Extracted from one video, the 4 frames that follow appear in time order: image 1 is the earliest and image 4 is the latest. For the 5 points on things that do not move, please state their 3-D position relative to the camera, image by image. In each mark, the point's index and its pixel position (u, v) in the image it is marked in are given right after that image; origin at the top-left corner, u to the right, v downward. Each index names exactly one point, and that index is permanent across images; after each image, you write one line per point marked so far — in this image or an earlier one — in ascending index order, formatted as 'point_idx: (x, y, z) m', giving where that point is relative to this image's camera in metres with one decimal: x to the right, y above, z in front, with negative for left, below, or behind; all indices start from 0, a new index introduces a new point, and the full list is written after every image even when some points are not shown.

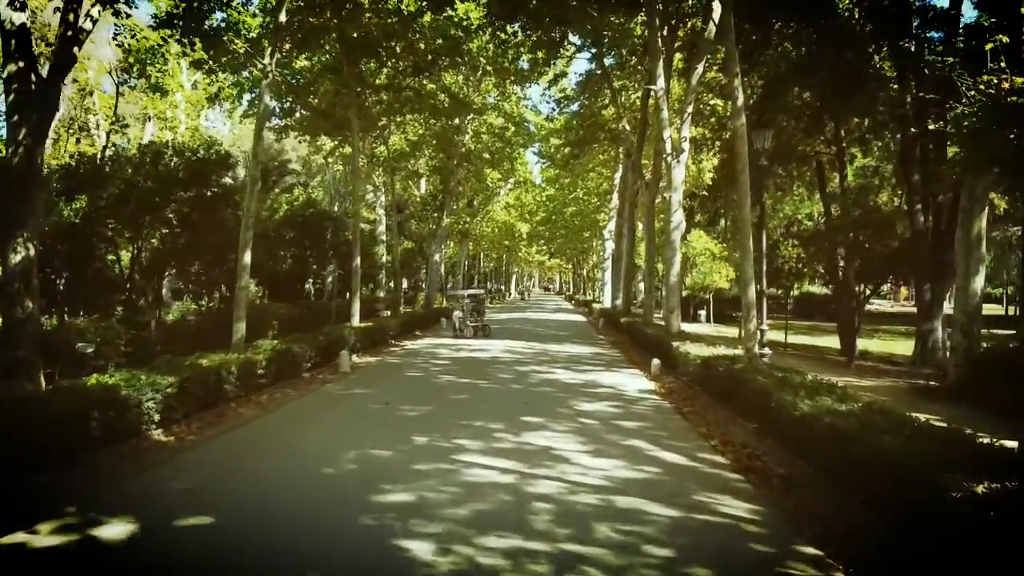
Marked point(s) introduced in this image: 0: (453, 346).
0: (-1.2, -1.2, +14.7) m
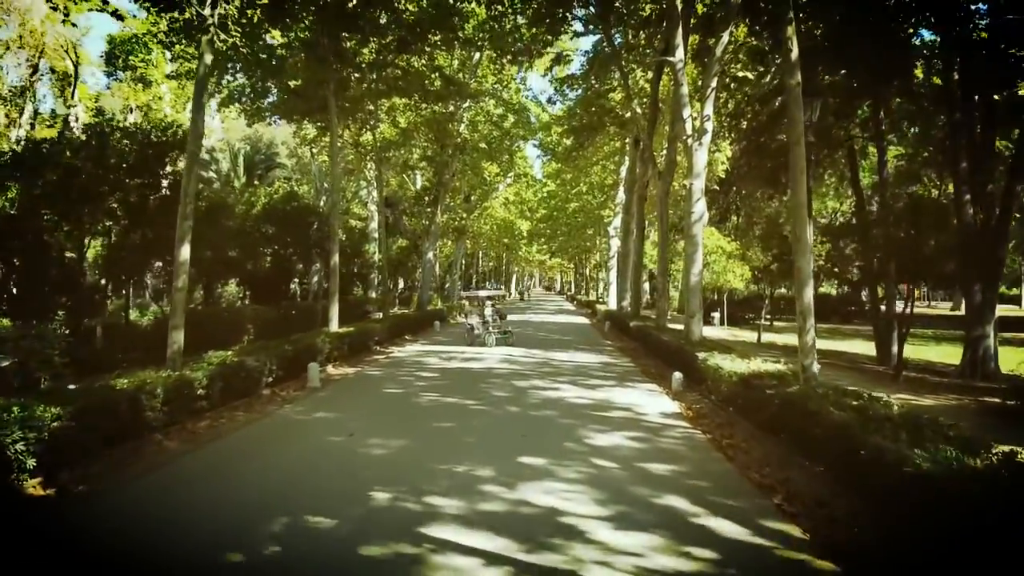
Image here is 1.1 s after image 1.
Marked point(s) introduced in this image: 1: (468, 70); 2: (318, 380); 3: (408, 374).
0: (-1.2, -1.2, +13.1) m
1: (-1.2, +5.9, +19.8) m
2: (-2.6, -1.2, +9.7) m
3: (-1.5, -1.3, +10.7) m
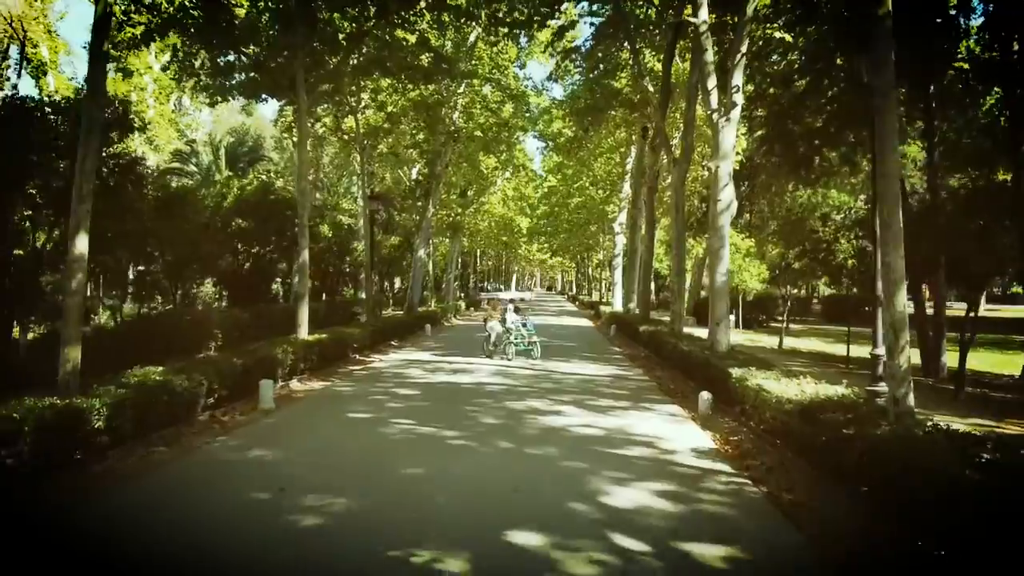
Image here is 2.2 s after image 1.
0: (-1.3, -1.2, +11.5) m
1: (-1.3, +5.9, +18.2) m
2: (-2.7, -1.3, +8.1) m
3: (-1.6, -1.3, +9.1) m
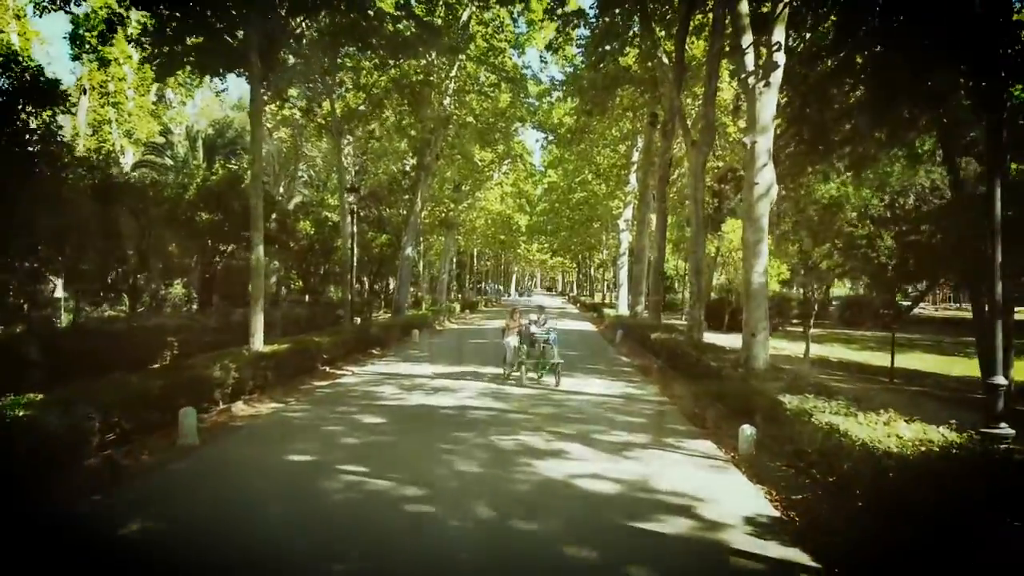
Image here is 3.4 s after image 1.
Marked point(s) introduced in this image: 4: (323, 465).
0: (-1.4, -1.2, +9.9) m
1: (-1.4, +5.8, +16.5) m
2: (-2.8, -1.3, +6.4) m
3: (-1.7, -1.3, +7.5) m
4: (-1.4, -1.3, +5.7) m
